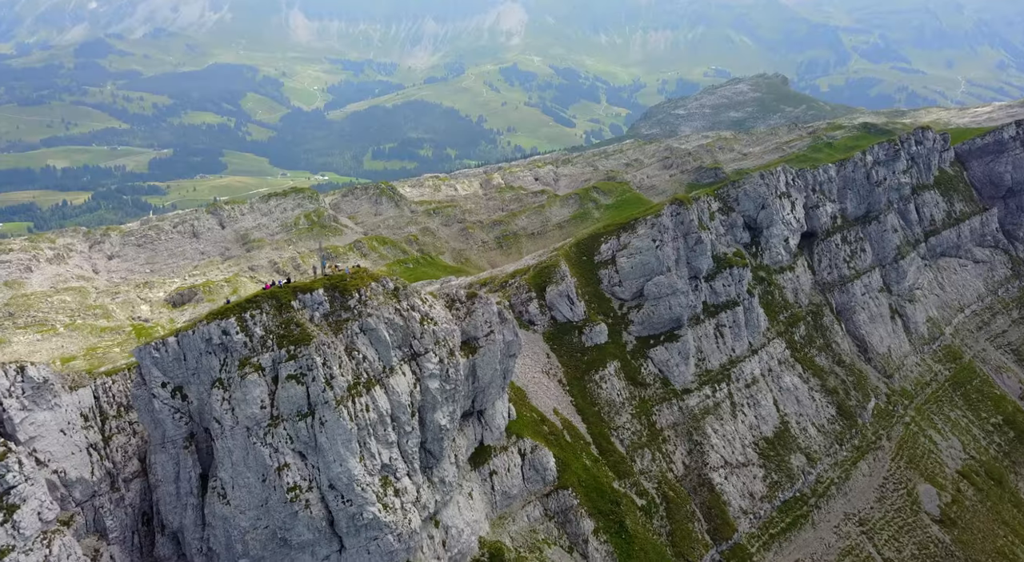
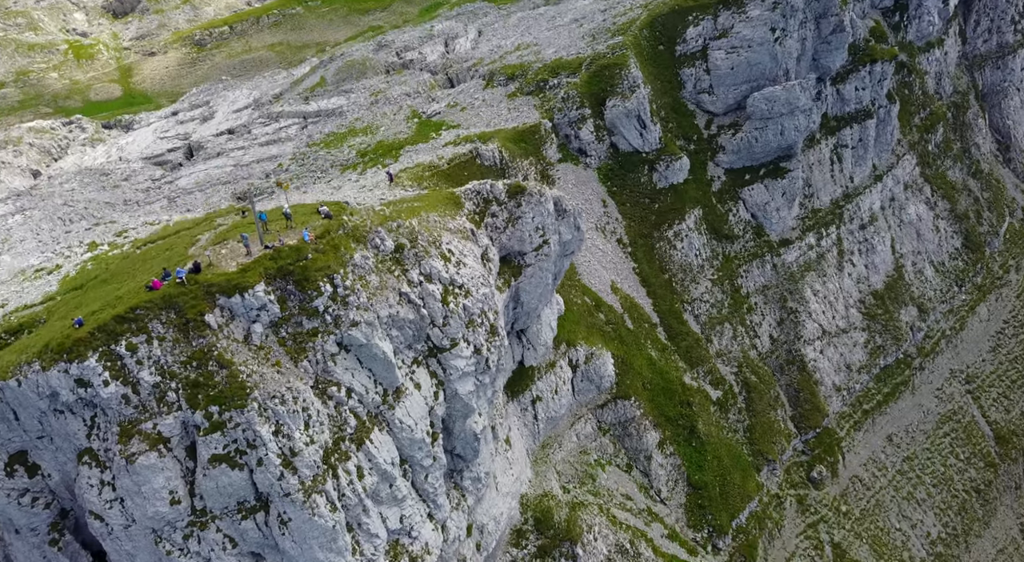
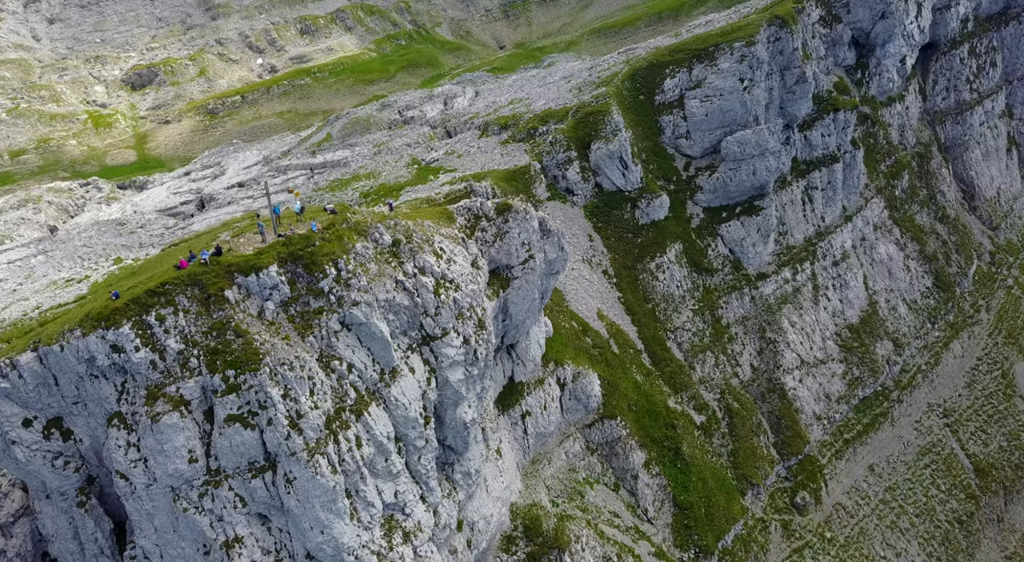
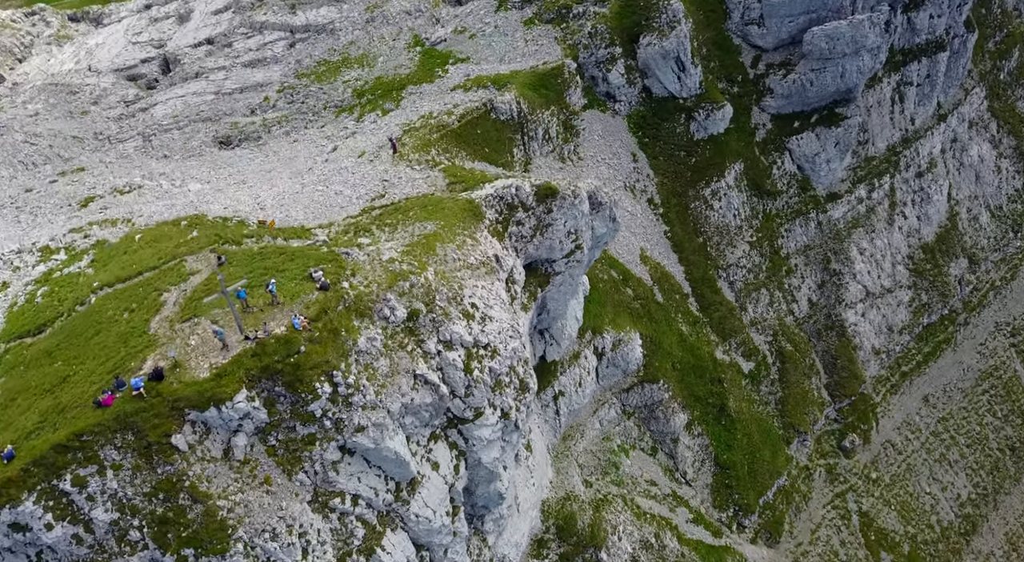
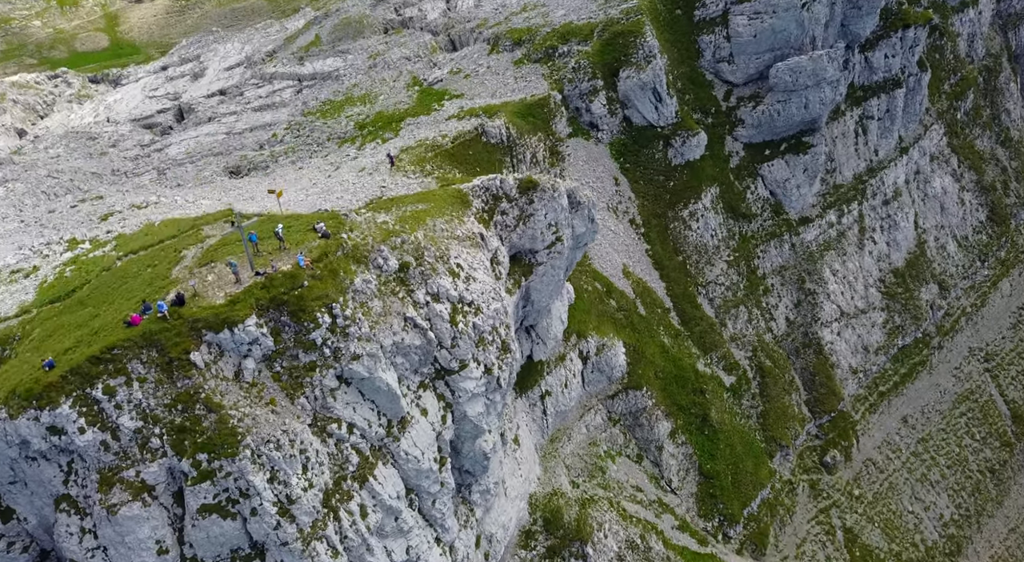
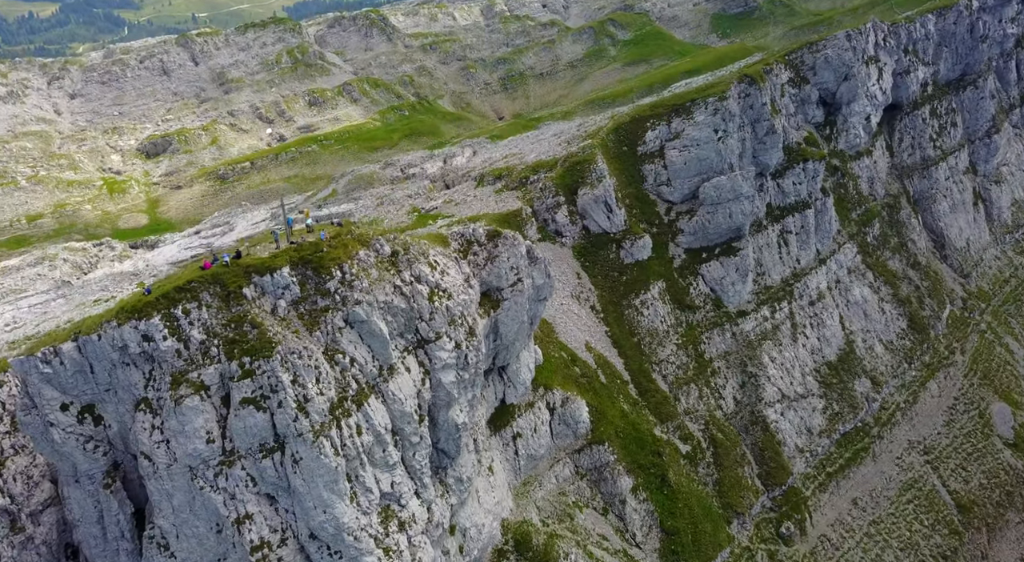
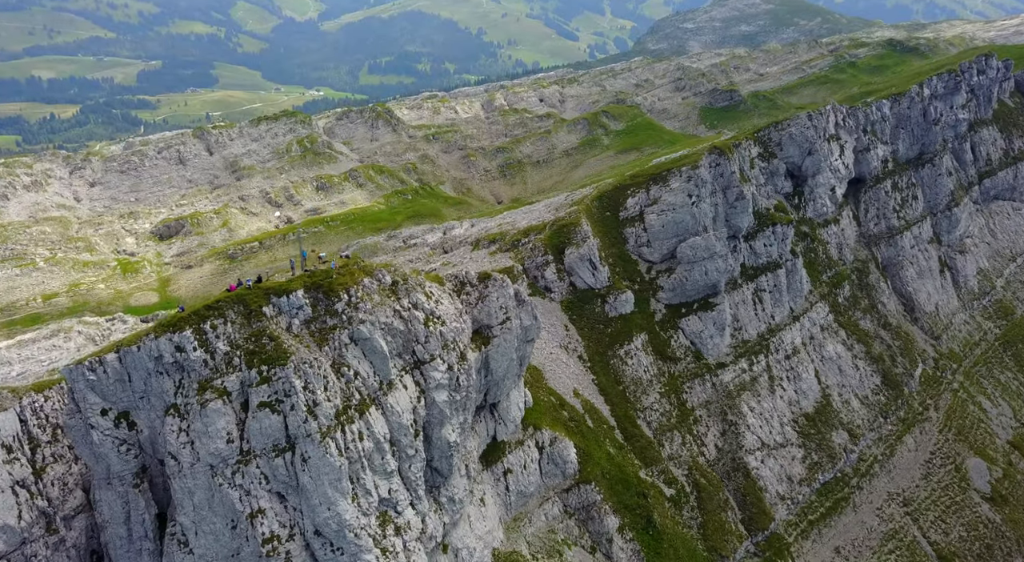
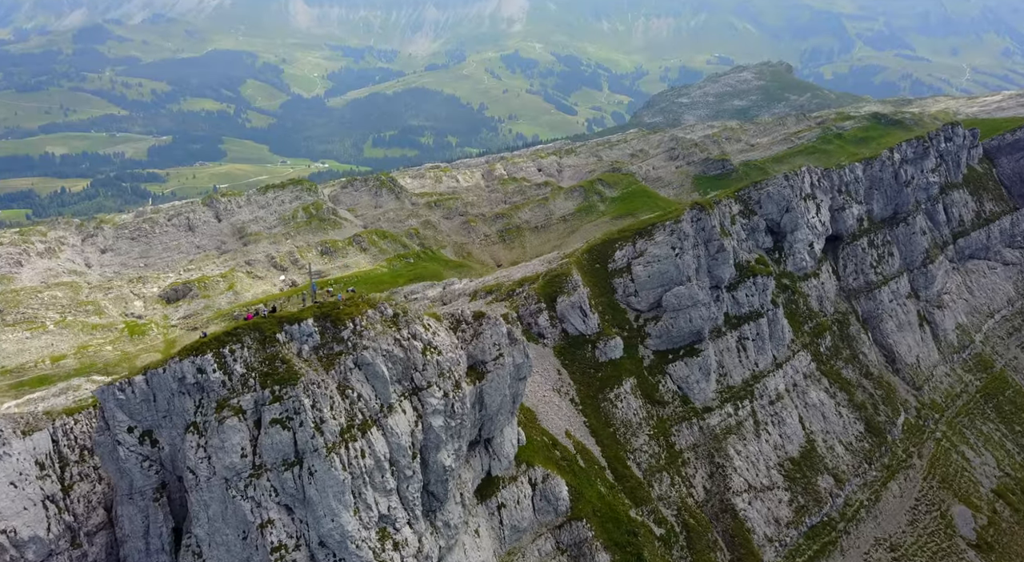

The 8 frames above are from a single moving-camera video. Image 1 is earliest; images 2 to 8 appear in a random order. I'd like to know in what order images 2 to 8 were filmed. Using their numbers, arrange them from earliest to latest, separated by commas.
8, 7, 6, 3, 2, 5, 4
